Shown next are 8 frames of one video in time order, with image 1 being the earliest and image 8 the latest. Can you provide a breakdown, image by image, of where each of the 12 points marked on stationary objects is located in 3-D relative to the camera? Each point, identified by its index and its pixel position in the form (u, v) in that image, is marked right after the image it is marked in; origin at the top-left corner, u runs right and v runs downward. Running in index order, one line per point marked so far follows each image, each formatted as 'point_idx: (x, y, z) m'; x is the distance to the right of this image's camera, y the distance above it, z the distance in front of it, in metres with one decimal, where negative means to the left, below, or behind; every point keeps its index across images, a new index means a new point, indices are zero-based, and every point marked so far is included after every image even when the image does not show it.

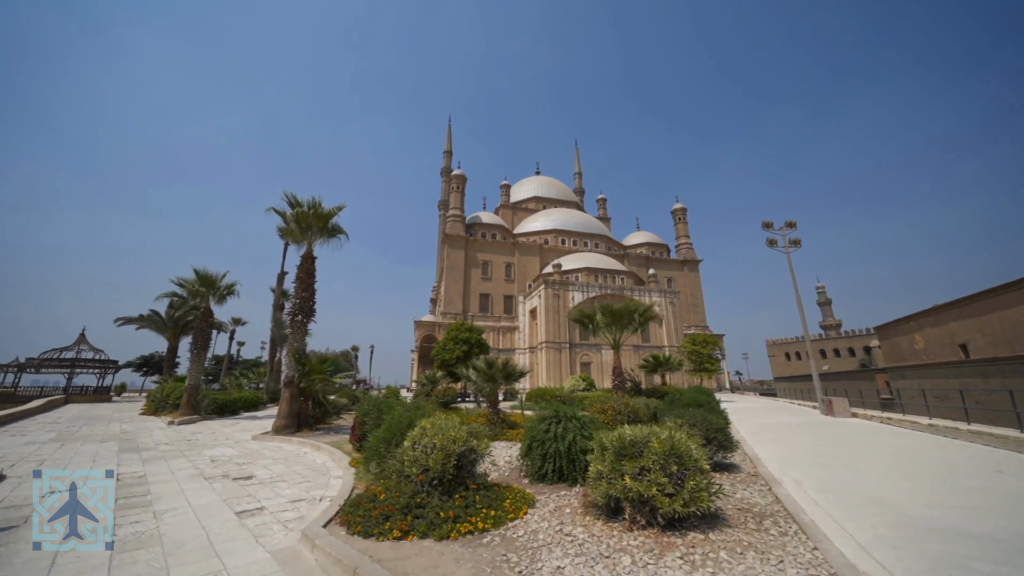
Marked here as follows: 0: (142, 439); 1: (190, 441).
0: (-11.2, -4.6, +12.1) m
1: (-9.6, -4.6, +11.8) m
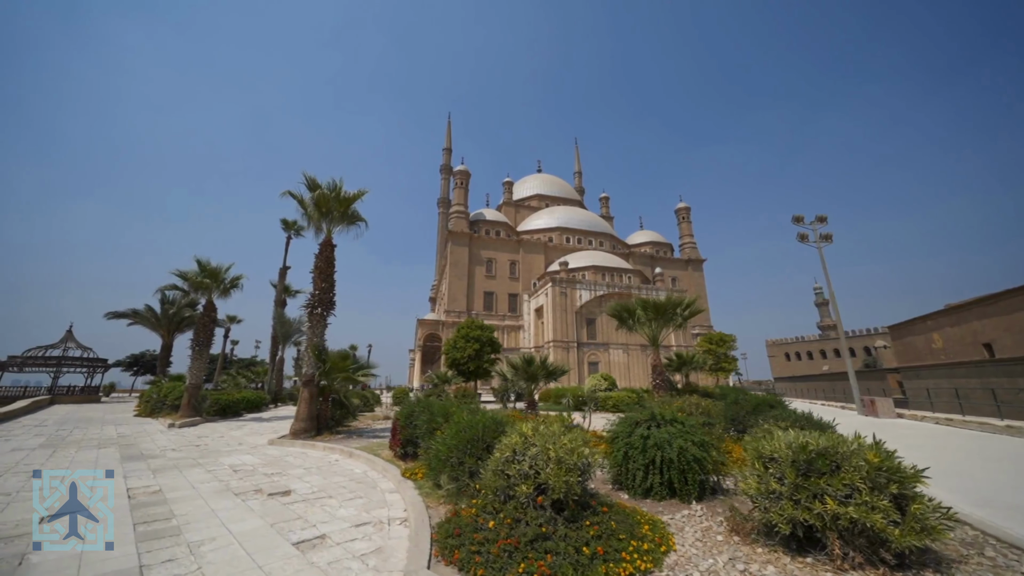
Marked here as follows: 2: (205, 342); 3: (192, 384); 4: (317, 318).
0: (-10.0, -4.3, +10.8) m
1: (-8.3, -4.2, +10.6) m
2: (-13.9, -2.5, +18.0) m
3: (-14.0, -4.2, +17.3) m
4: (-6.1, -0.9, +12.4) m
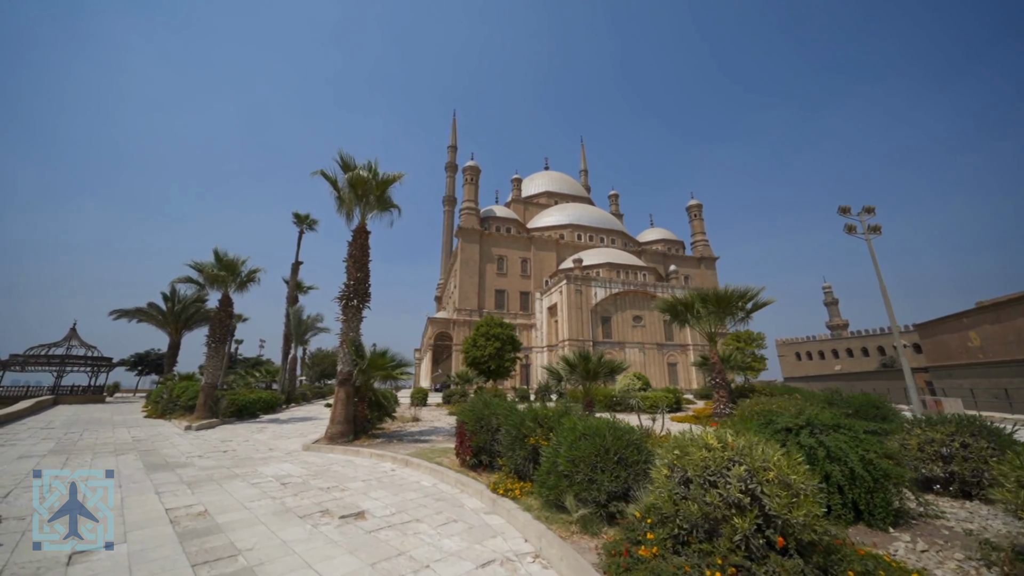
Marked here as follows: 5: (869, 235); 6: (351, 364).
0: (-8.4, -4.0, +9.7) m
1: (-6.8, -3.9, +9.5) m
2: (-12.4, -2.2, +16.9) m
3: (-12.4, -3.9, +16.2) m
4: (-4.5, -0.6, +11.3) m
5: (+17.3, +2.6, +19.2) m
6: (-4.4, -2.1, +10.9) m
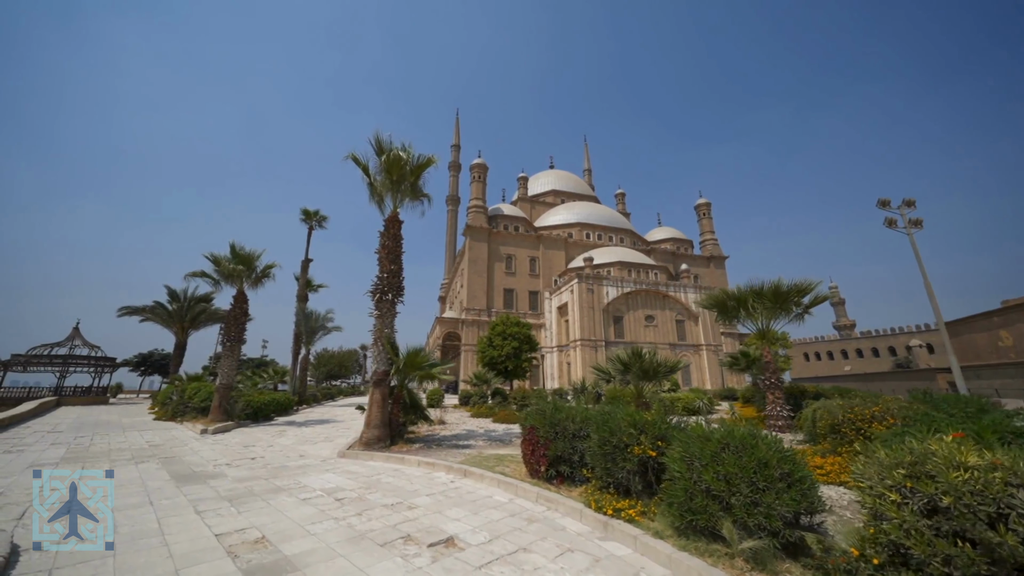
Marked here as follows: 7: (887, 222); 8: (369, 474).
0: (-7.2, -3.8, +8.9) m
1: (-5.6, -3.8, +8.6) m
2: (-11.2, -2.0, +16.1) m
3: (-11.2, -3.8, +15.3) m
4: (-3.3, -0.4, +10.5) m
5: (+18.5, +2.7, +18.4) m
6: (-3.2, -1.9, +10.0) m
7: (+17.5, +3.1, +18.5) m
8: (-2.5, -3.3, +7.1) m
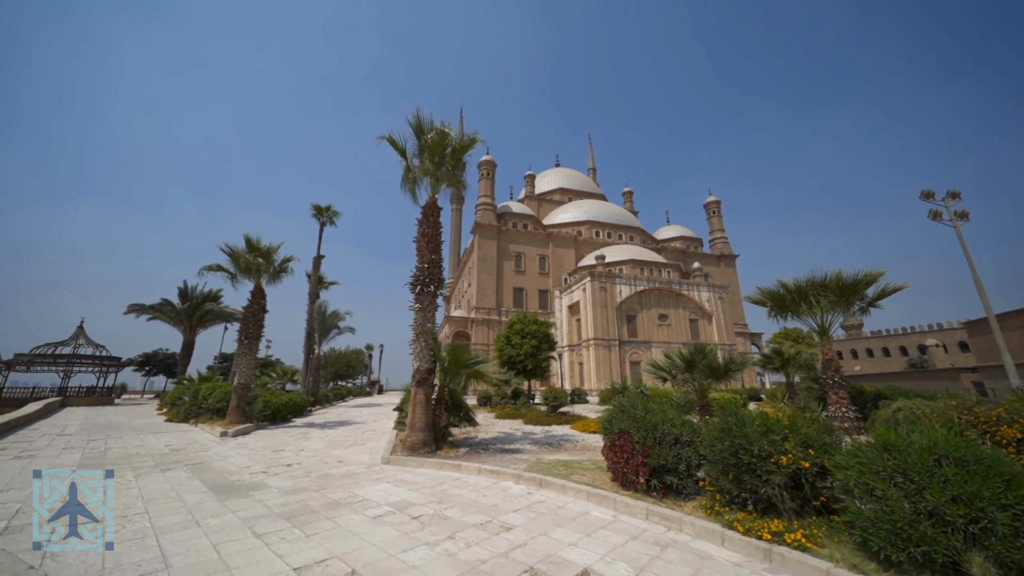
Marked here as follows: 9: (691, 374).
0: (-5.9, -3.6, +8.1) m
1: (-4.3, -3.5, +7.8) m
2: (-9.9, -1.8, +15.3) m
3: (-10.0, -3.5, +14.5) m
4: (-2.1, -0.2, +9.7) m
5: (+19.8, +3.0, +17.6) m
6: (-1.9, -1.7, +9.2) m
7: (+18.8, +3.3, +17.7) m
8: (-1.3, -3.1, +6.3) m
9: (+4.3, -2.1, +9.5) m
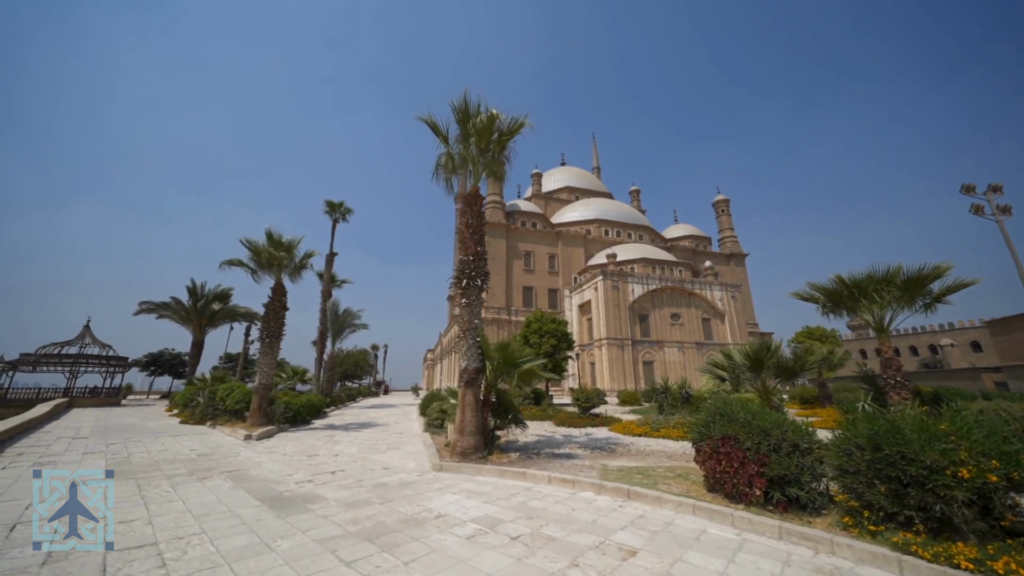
0: (-4.8, -3.4, +7.4) m
1: (-3.2, -3.4, +7.2) m
2: (-8.8, -1.6, +14.6) m
3: (-8.8, -3.4, +13.9) m
4: (-0.9, -0.1, +9.1) m
5: (+20.9, +3.1, +17.0) m
6: (-0.8, -1.6, +8.6) m
7: (+20.0, +3.5, +17.1) m
8: (-0.1, -3.0, +5.6) m
9: (+5.5, -1.9, +8.9) m
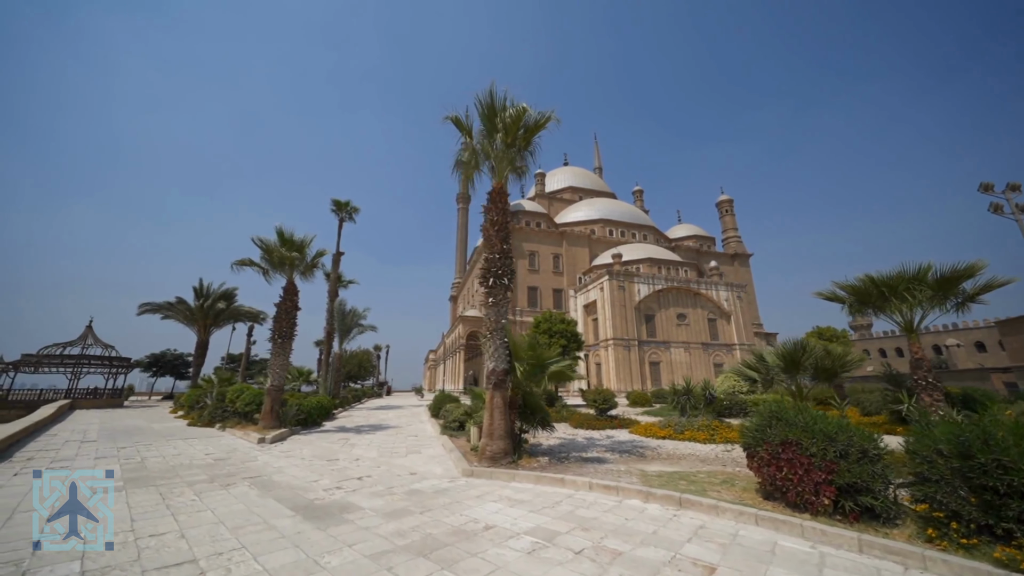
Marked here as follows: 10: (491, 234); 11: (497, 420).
0: (-4.2, -3.4, +7.2) m
1: (-2.6, -3.4, +6.9) m
2: (-8.2, -1.6, +14.4) m
3: (-8.2, -3.4, +13.6) m
4: (-0.3, -0.1, +8.8) m
5: (+21.5, +3.1, +16.8) m
6: (-0.2, -1.5, +8.3) m
7: (+20.5, +3.5, +16.9) m
8: (+0.5, -2.9, +5.4) m
9: (+6.1, -1.9, +8.6) m
10: (-0.5, +1.2, +9.2) m
11: (-0.3, -2.6, +8.0) m
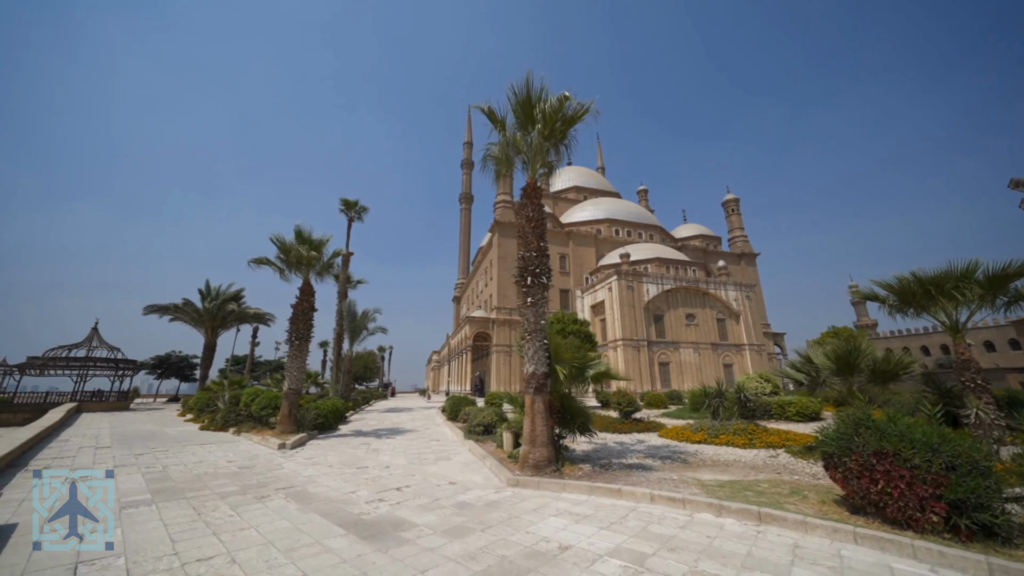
0: (-3.4, -3.4, +6.8) m
1: (-1.7, -3.4, +6.5) m
2: (-7.4, -1.6, +14.0) m
3: (-7.4, -3.4, +13.2) m
4: (+0.5, 0.0, +8.4) m
5: (+22.3, +3.2, +16.4) m
6: (+0.6, -1.5, +8.0) m
7: (+21.3, +3.6, +16.5) m
8: (+1.3, -2.9, +5.0) m
9: (+6.9, -1.8, +8.2) m
10: (+0.3, +1.3, +8.8) m
11: (+0.5, -2.6, +7.6) m
